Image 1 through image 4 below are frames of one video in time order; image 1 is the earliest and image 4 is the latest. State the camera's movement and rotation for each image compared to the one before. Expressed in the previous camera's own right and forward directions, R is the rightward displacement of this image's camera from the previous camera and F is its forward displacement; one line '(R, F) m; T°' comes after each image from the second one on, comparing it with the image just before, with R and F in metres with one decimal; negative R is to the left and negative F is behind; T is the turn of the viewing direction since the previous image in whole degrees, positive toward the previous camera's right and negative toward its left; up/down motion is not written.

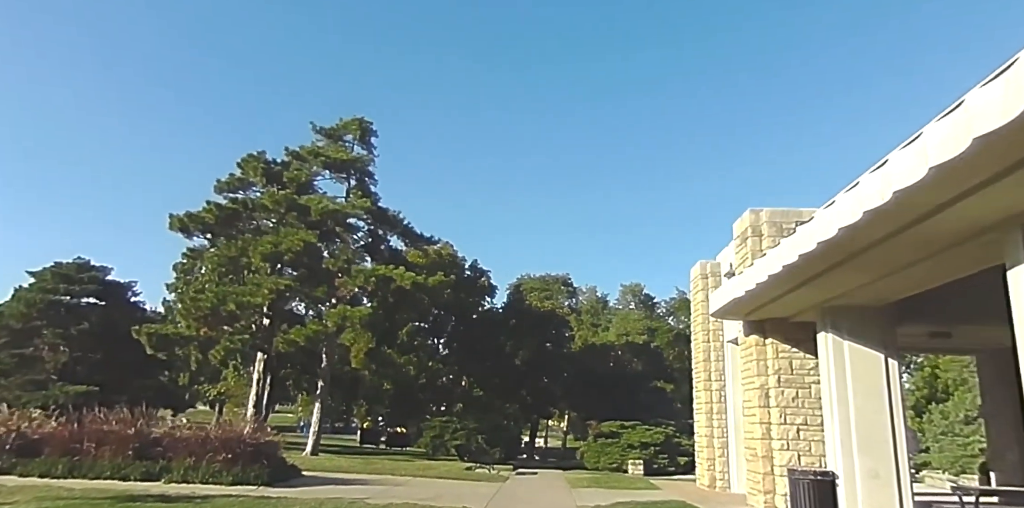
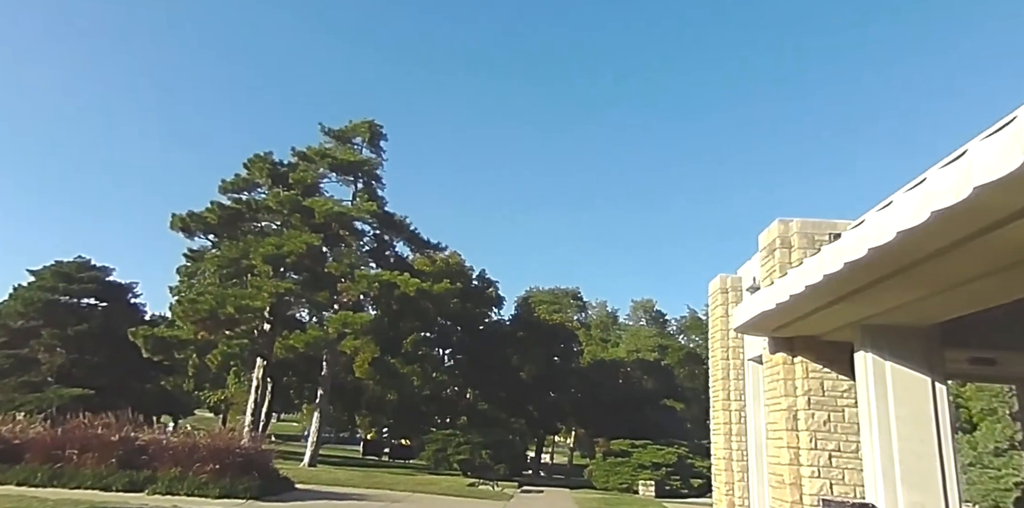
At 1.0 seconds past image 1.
(0.0, +0.5) m; -1°
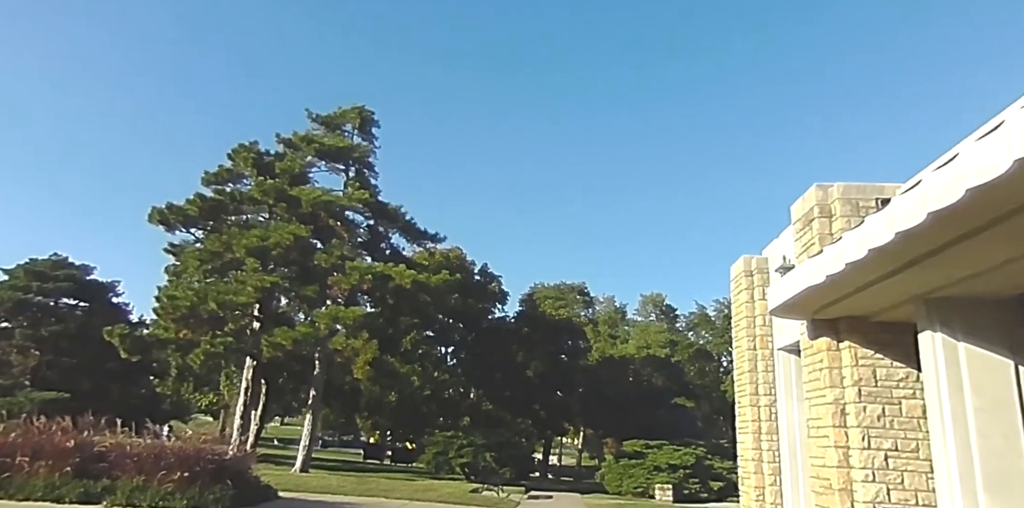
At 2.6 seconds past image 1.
(0.0, +0.9) m; 0°
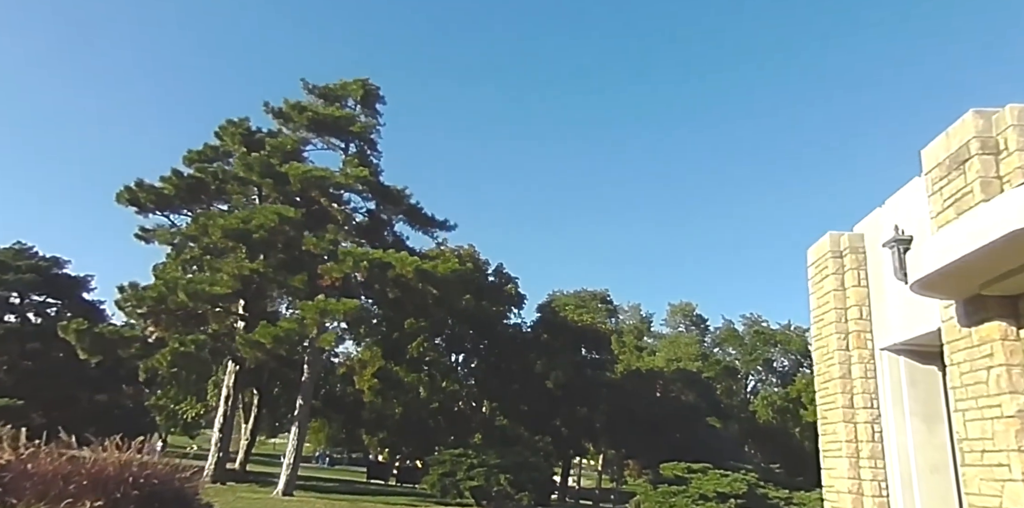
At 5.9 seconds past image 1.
(-0.1, +1.9) m; -1°
